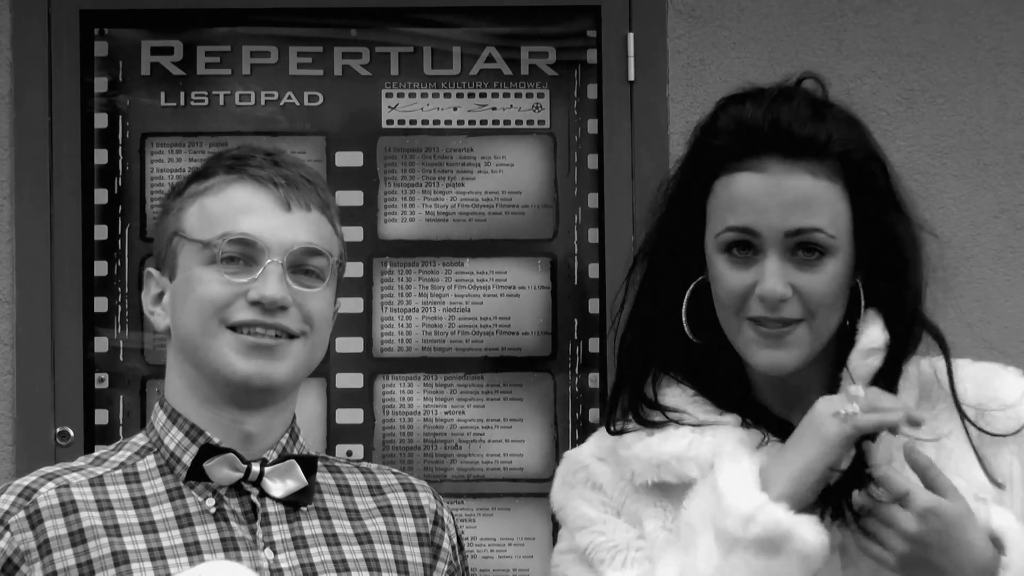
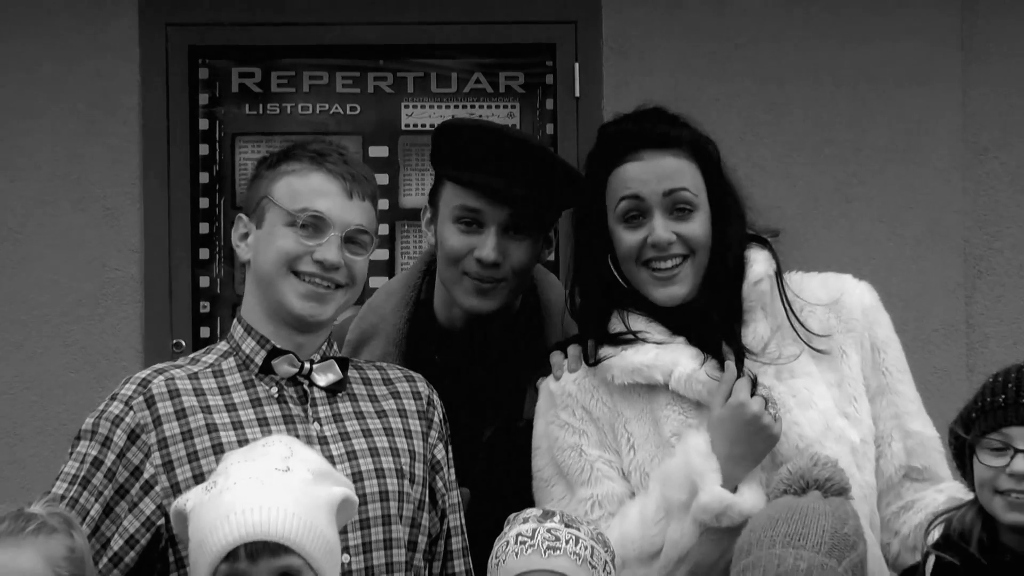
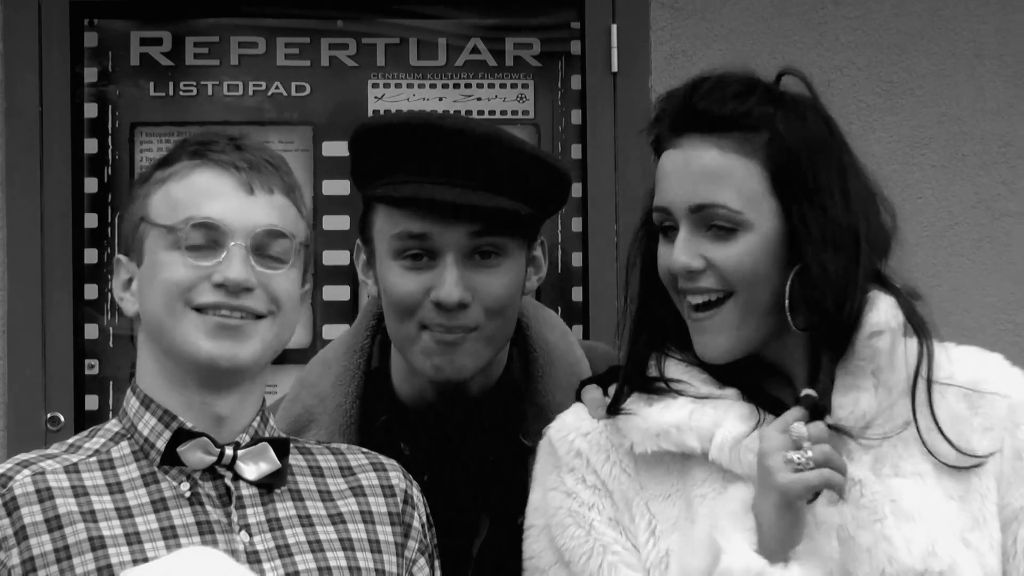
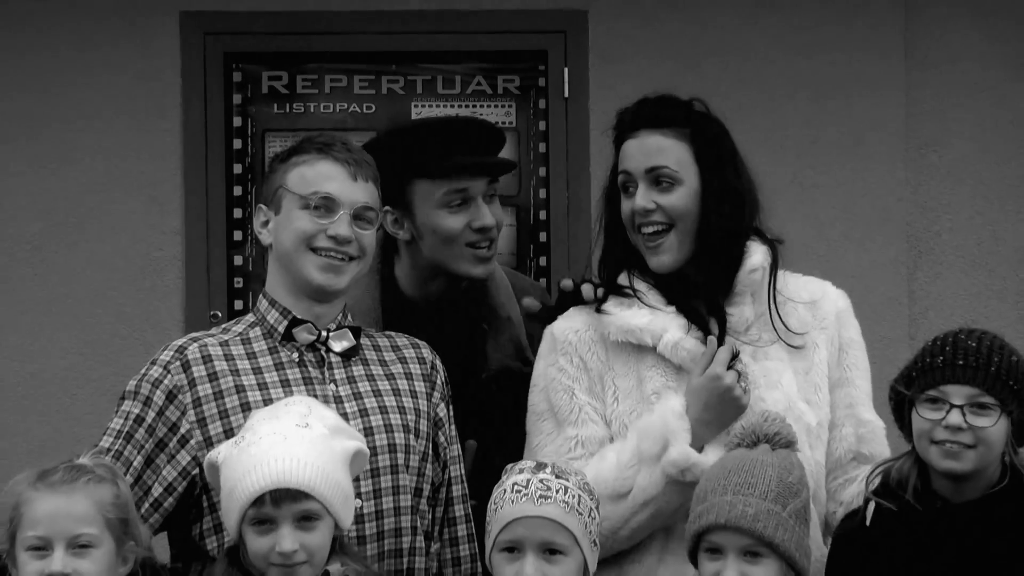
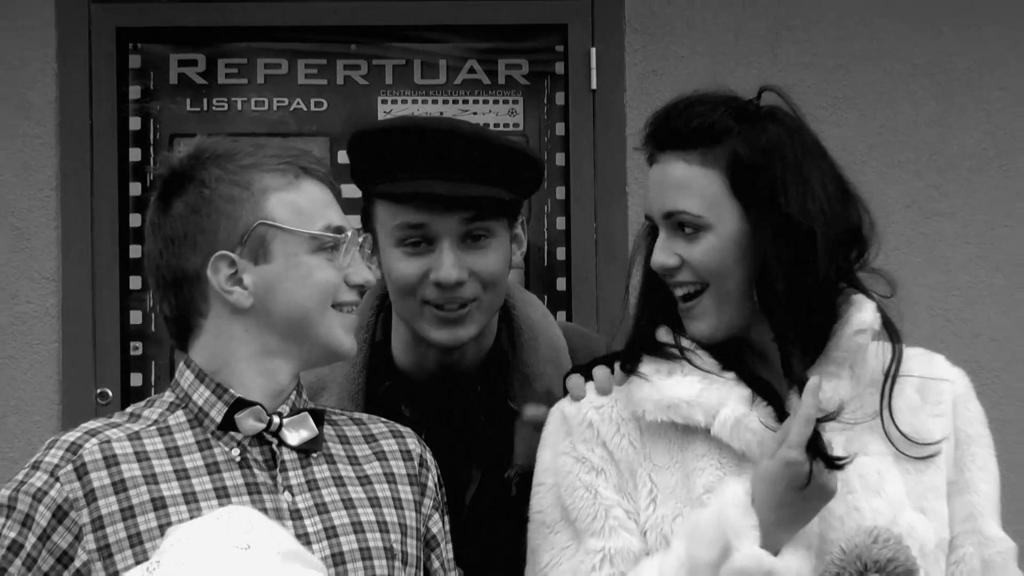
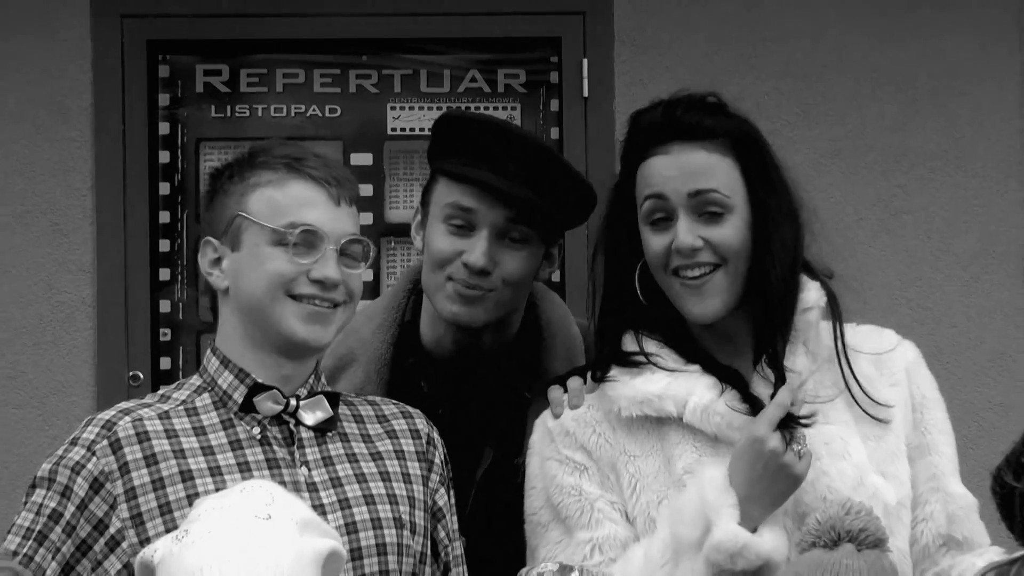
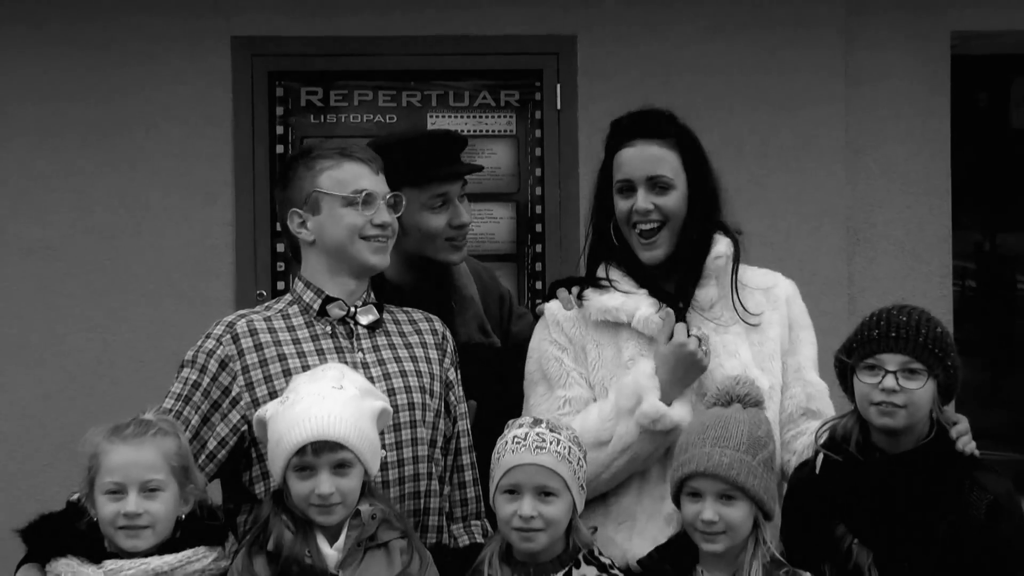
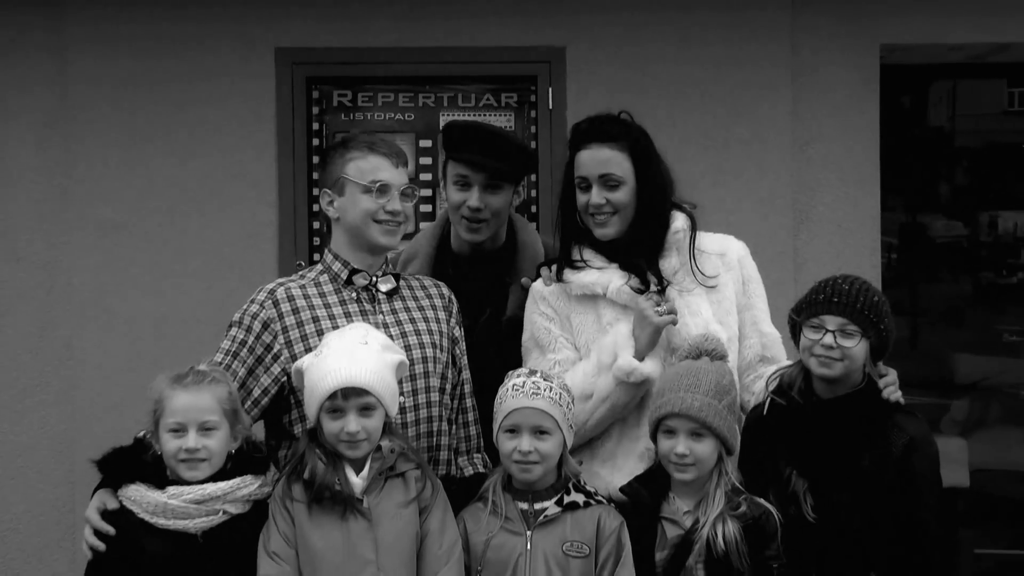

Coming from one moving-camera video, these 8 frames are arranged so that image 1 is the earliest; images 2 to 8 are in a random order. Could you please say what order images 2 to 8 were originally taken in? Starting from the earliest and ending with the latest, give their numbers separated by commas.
3, 5, 6, 2, 4, 7, 8
